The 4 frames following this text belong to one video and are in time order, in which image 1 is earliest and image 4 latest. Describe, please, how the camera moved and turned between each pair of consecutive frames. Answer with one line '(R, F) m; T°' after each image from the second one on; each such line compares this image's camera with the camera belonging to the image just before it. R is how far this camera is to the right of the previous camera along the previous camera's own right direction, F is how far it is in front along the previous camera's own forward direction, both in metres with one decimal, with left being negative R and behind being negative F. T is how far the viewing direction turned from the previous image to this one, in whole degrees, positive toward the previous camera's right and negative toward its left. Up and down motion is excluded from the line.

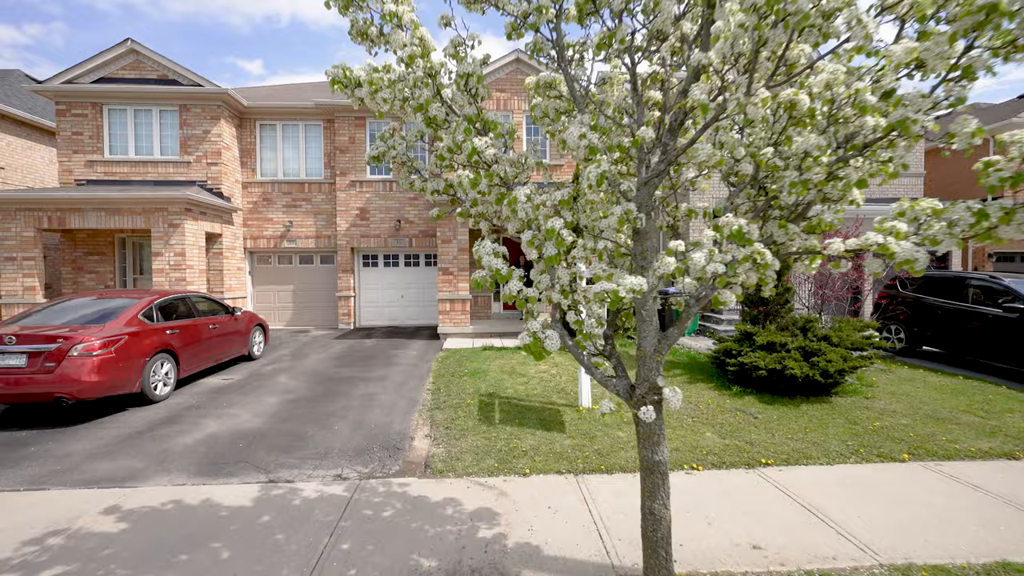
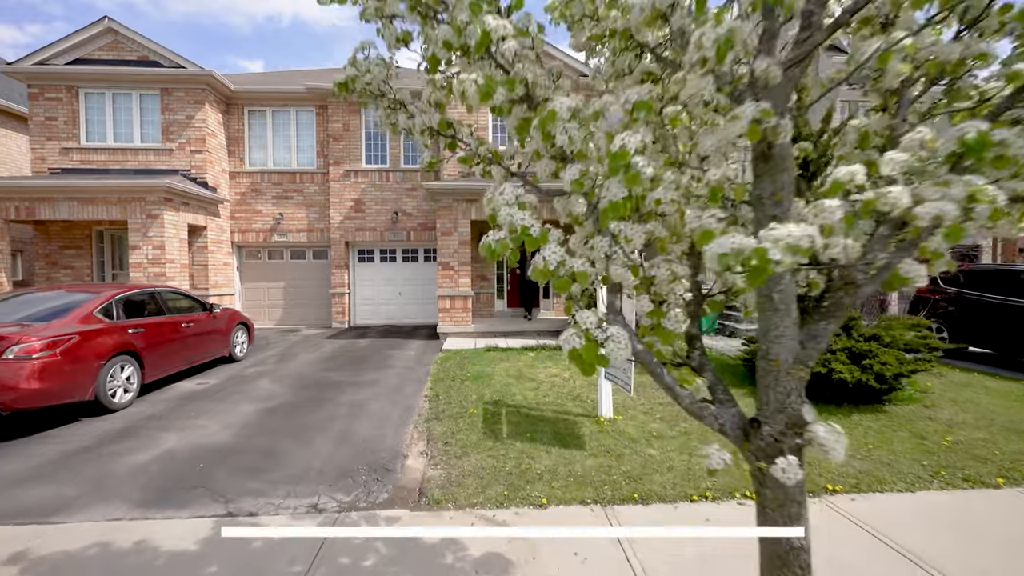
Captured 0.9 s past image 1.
(-0.1, +0.8) m; 0°
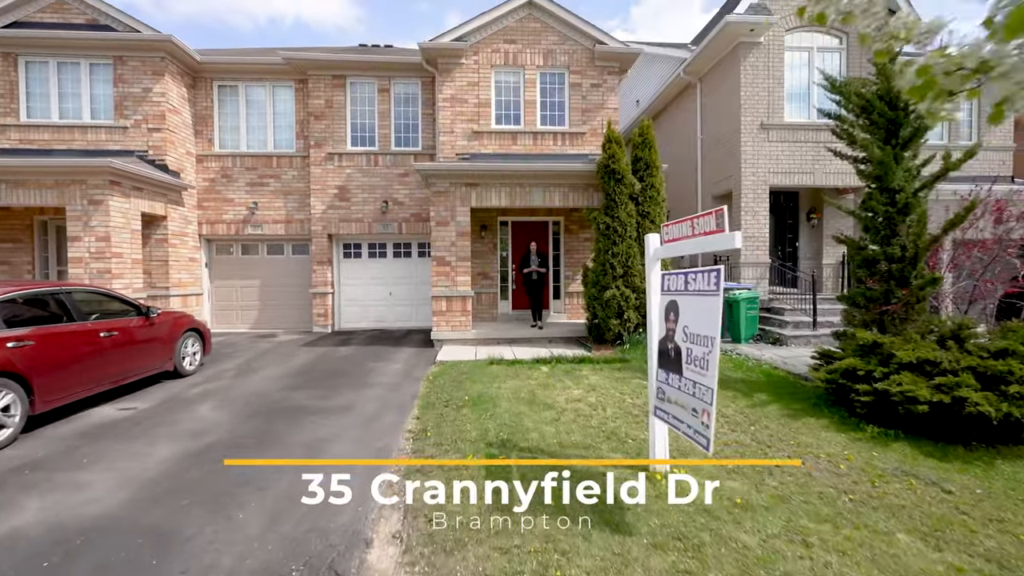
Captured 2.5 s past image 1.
(-0.1, +1.5) m; 0°
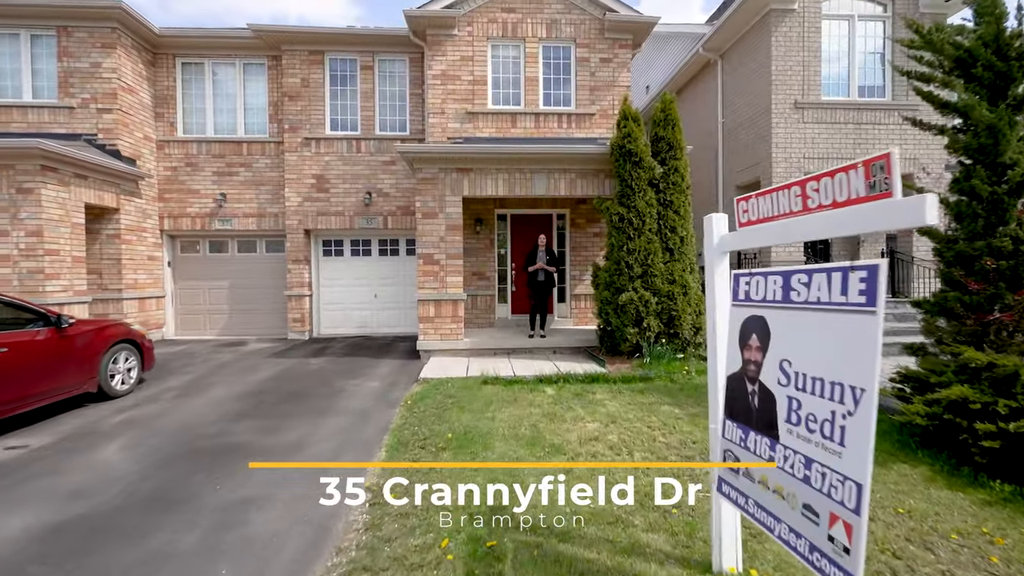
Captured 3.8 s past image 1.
(0.0, +1.2) m; 0°
